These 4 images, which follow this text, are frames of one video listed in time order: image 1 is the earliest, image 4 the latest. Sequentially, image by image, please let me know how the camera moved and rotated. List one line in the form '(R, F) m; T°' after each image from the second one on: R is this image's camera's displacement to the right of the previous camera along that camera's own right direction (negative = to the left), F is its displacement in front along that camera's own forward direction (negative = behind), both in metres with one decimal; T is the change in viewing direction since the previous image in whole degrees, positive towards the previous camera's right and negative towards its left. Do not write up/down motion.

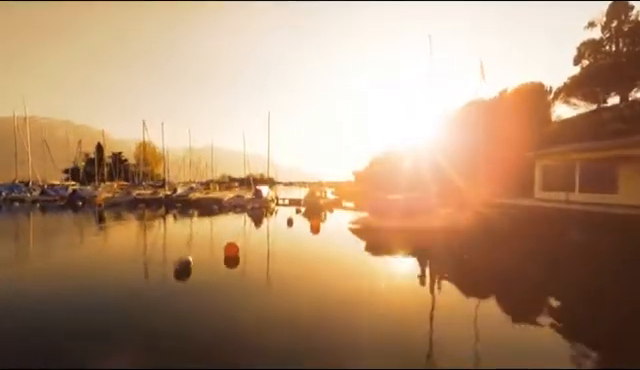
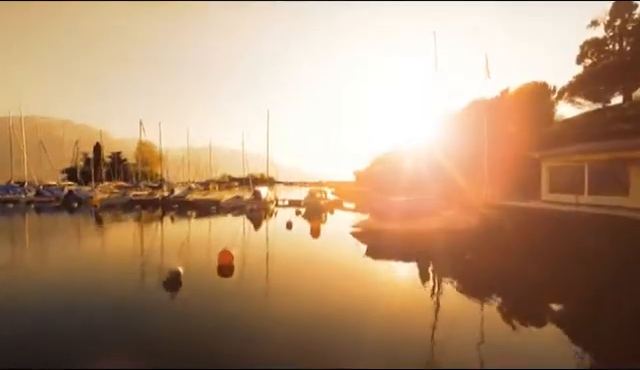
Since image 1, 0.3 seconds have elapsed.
(0.0, +0.3) m; 0°
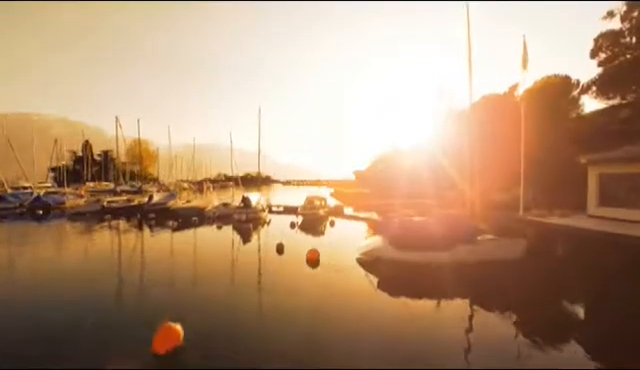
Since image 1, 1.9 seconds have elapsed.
(0.0, +2.1) m; 0°
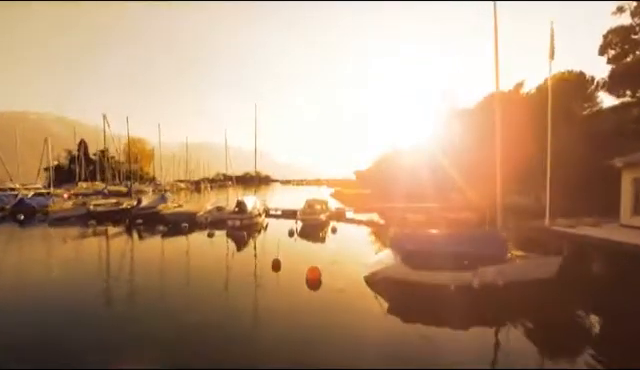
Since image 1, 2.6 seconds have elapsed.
(0.0, +1.0) m; 0°
